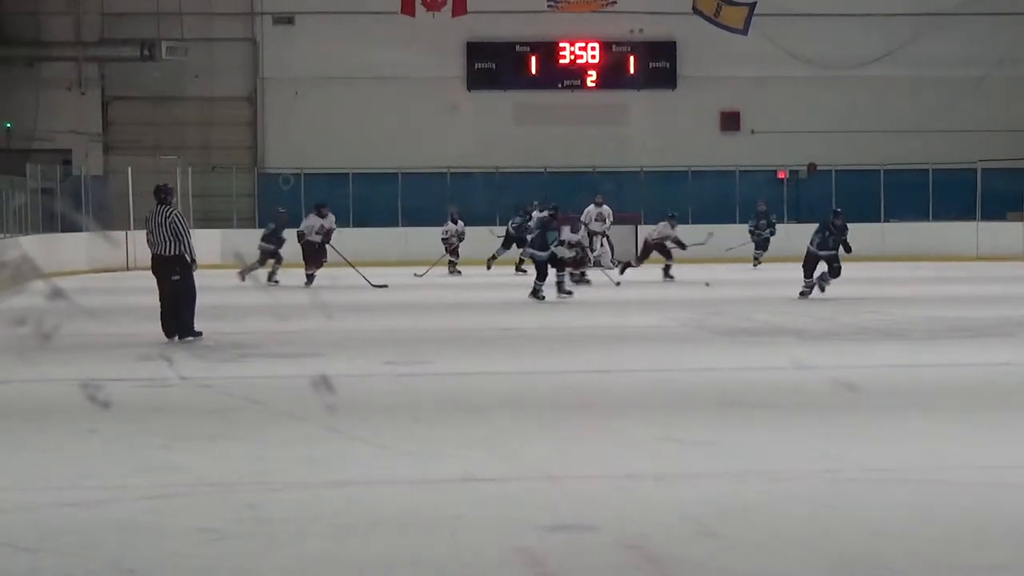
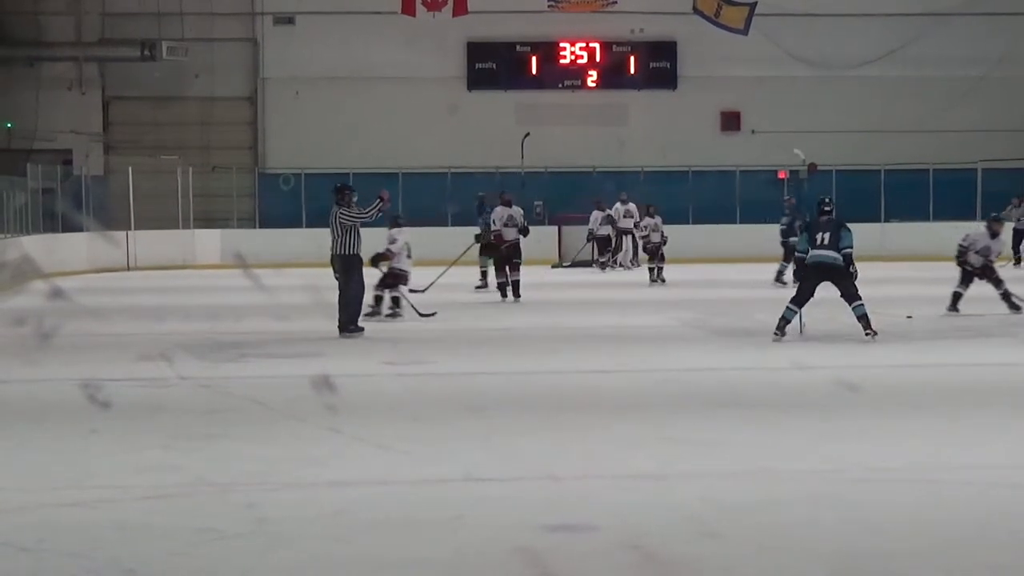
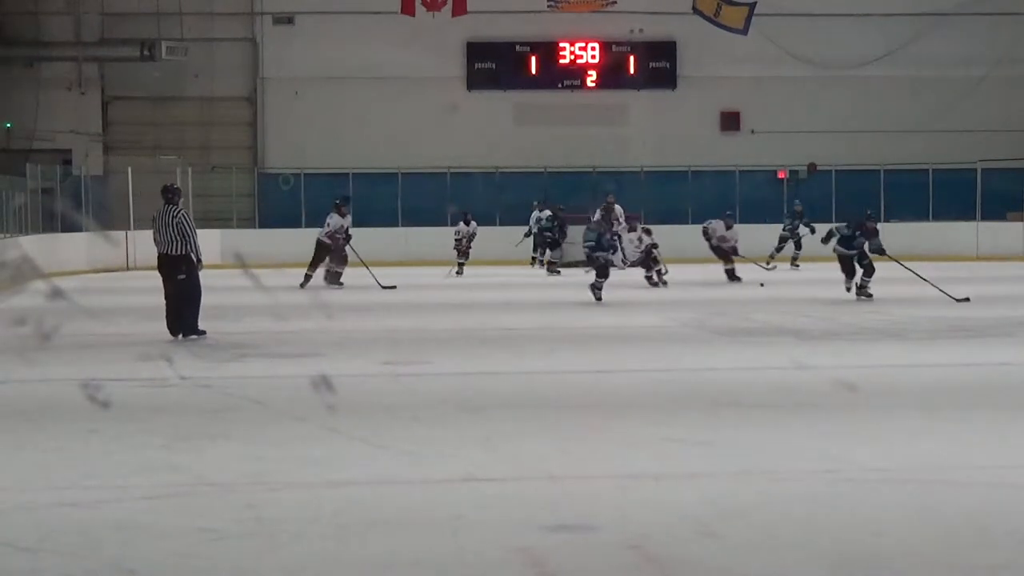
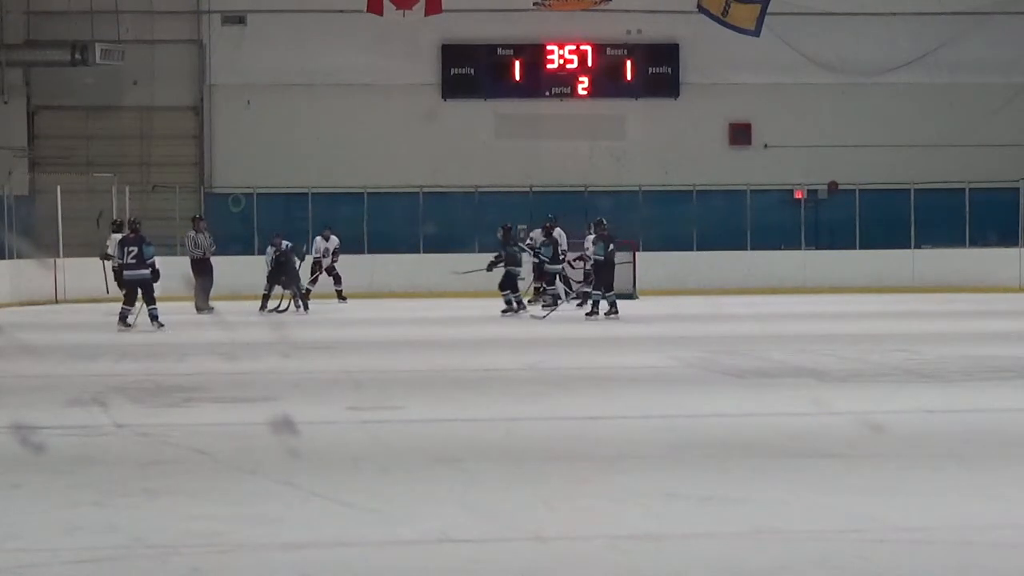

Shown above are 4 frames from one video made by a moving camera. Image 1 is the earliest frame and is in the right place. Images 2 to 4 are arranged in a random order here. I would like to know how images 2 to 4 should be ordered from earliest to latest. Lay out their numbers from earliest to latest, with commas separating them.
3, 2, 4
